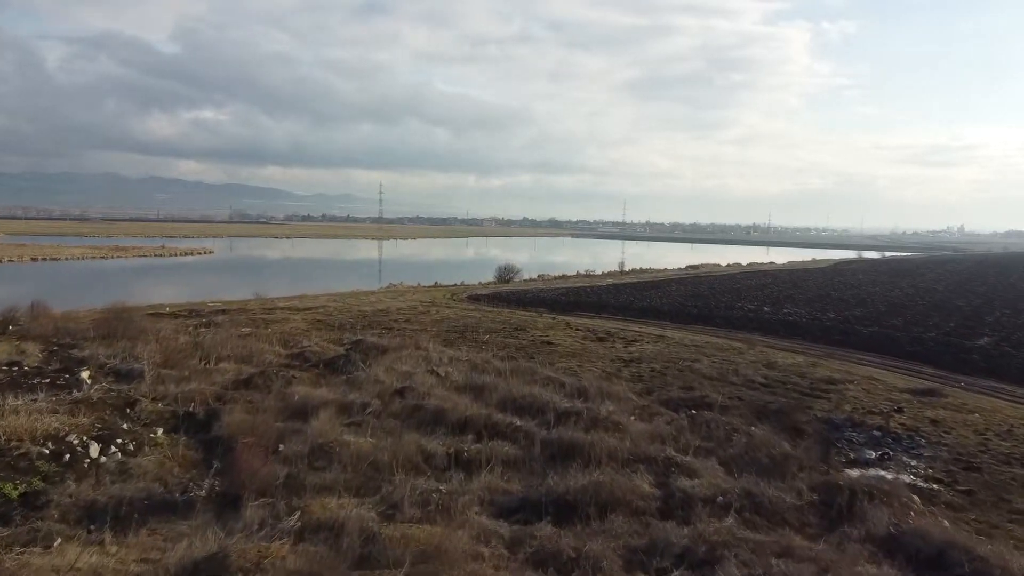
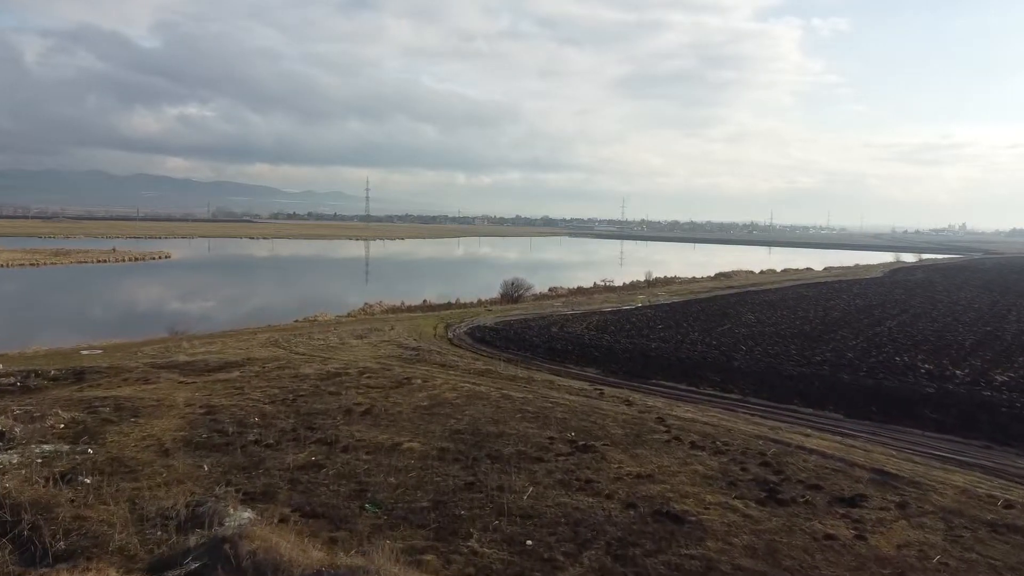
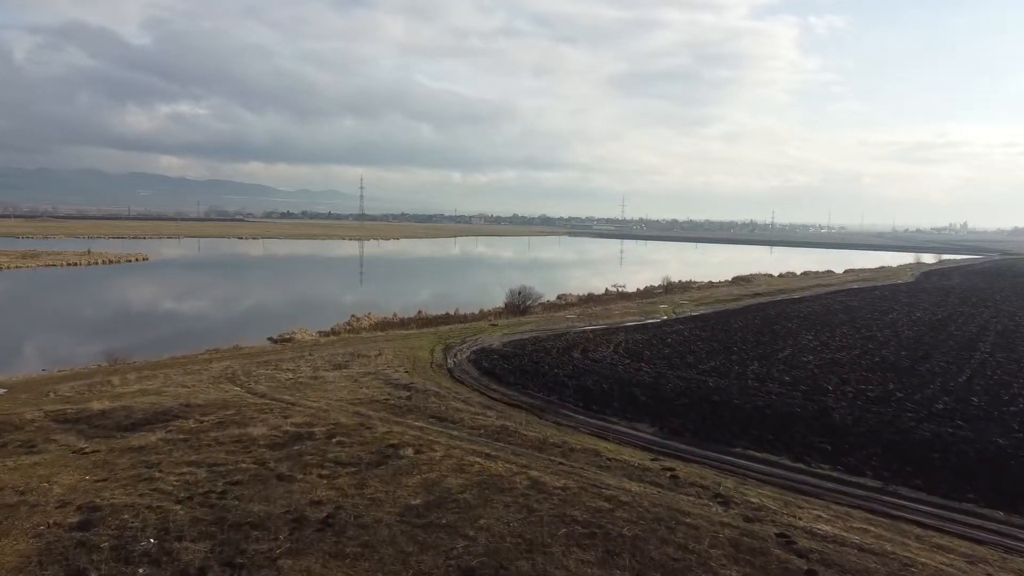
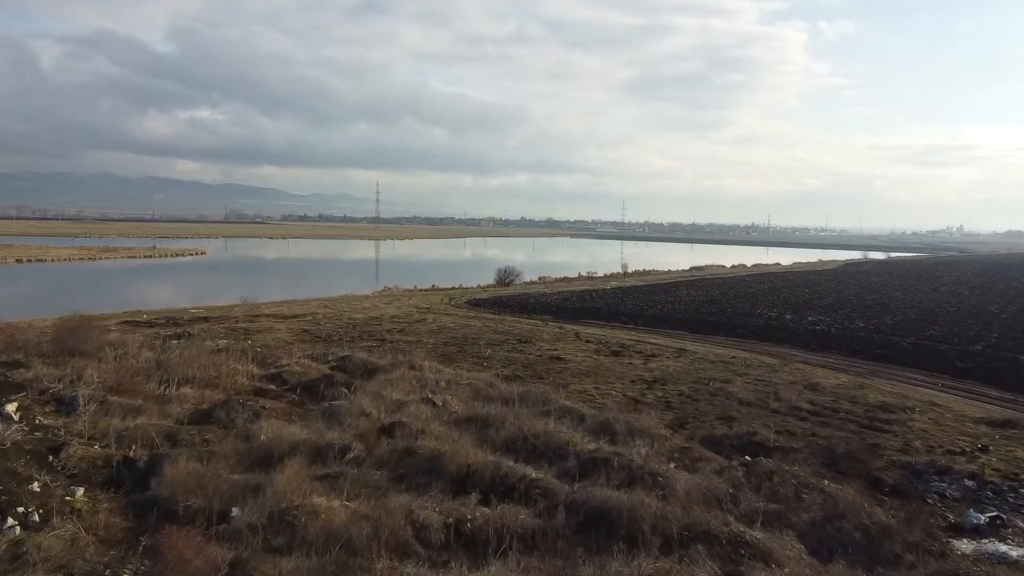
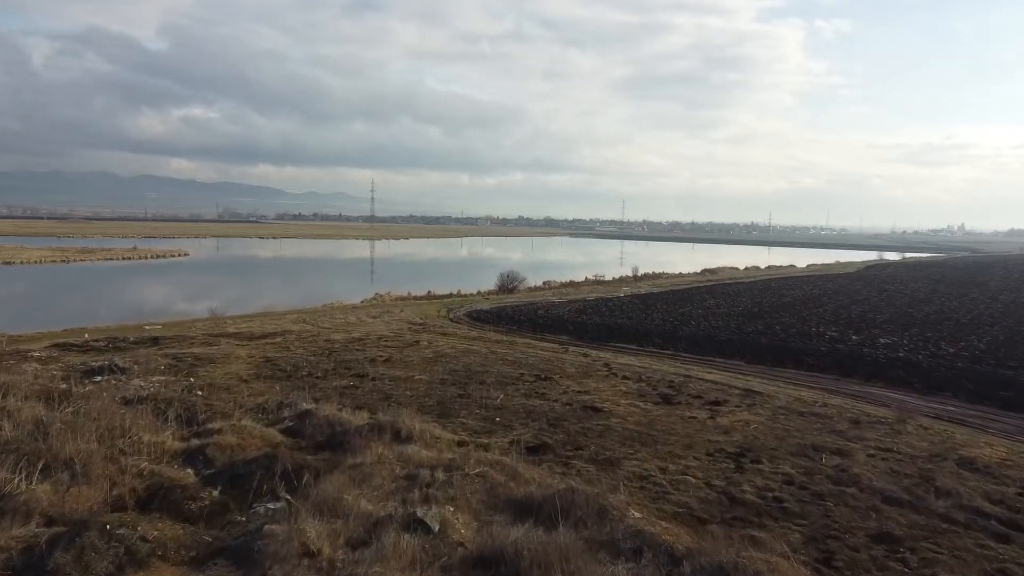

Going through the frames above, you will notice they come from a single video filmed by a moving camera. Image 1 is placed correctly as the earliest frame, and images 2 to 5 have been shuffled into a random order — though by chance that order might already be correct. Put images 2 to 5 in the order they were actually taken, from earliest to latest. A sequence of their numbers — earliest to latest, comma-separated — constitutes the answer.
4, 5, 2, 3
